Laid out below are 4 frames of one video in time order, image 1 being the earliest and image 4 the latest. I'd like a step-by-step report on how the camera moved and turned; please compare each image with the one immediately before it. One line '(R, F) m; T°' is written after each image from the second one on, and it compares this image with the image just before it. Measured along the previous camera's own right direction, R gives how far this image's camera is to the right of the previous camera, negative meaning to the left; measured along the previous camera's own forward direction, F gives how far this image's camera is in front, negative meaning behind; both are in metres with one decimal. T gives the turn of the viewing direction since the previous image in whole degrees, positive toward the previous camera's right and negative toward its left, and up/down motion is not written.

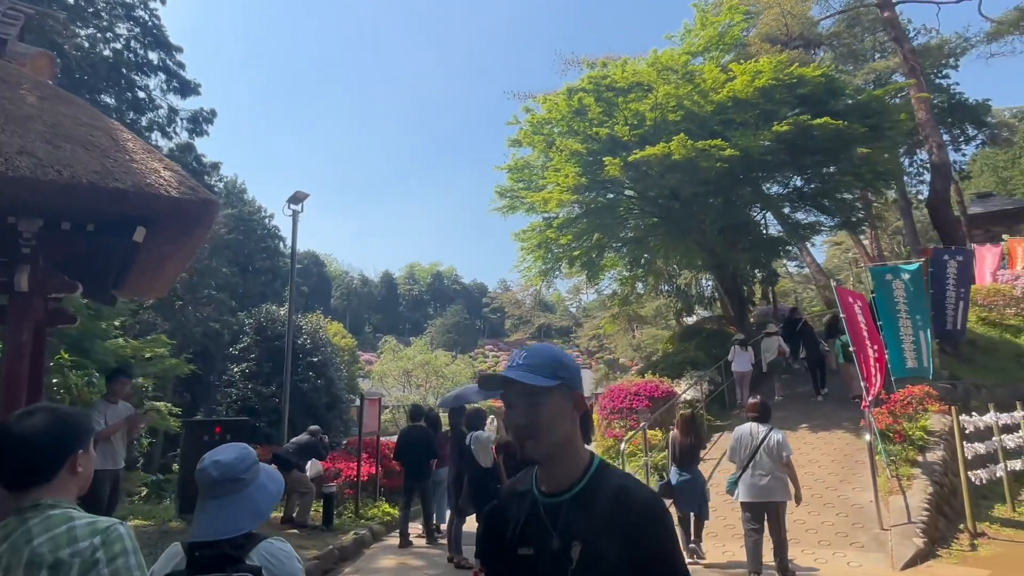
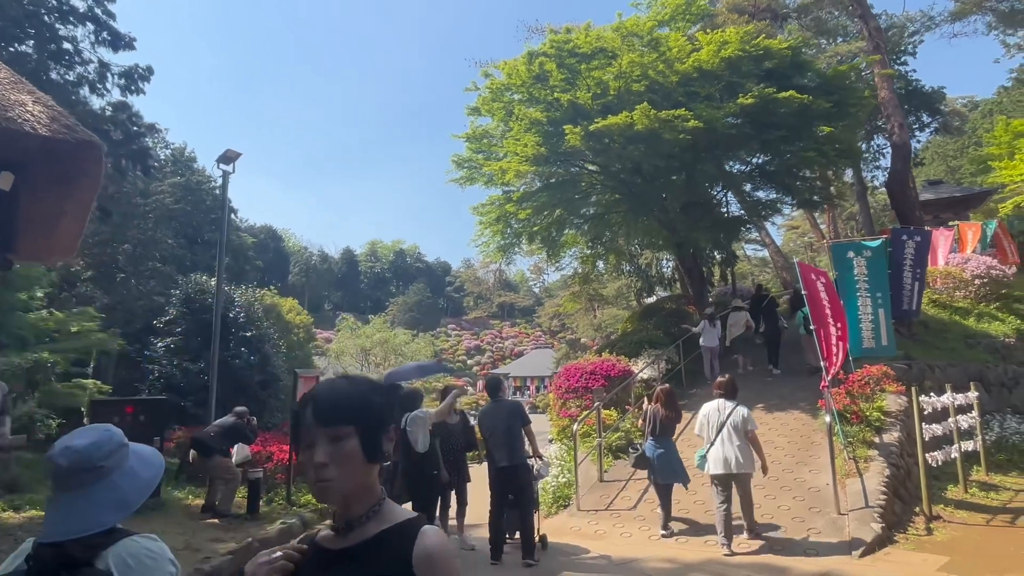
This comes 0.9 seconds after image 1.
(+0.2, +0.6) m; +3°
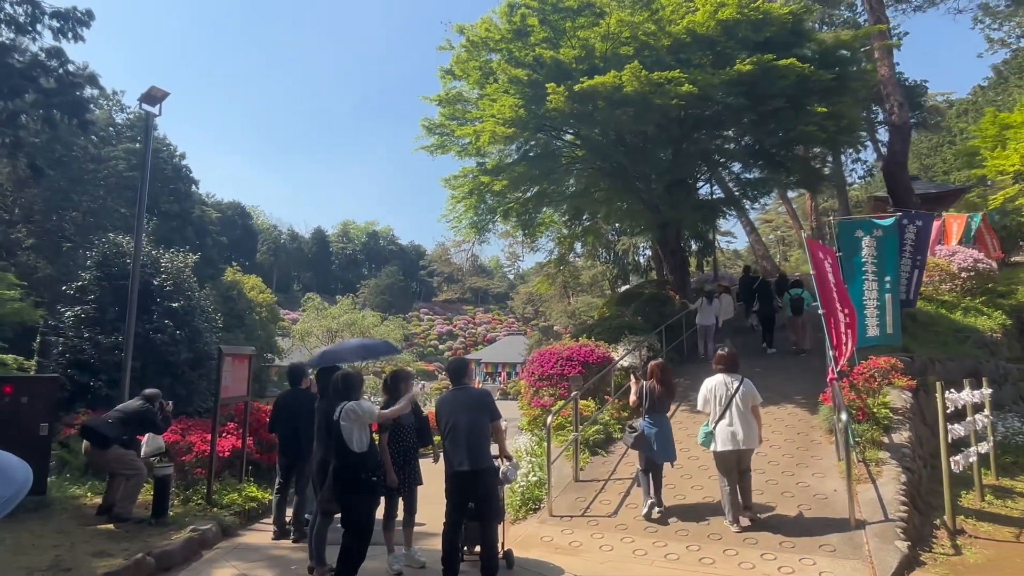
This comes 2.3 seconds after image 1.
(+0.1, +1.2) m; +3°
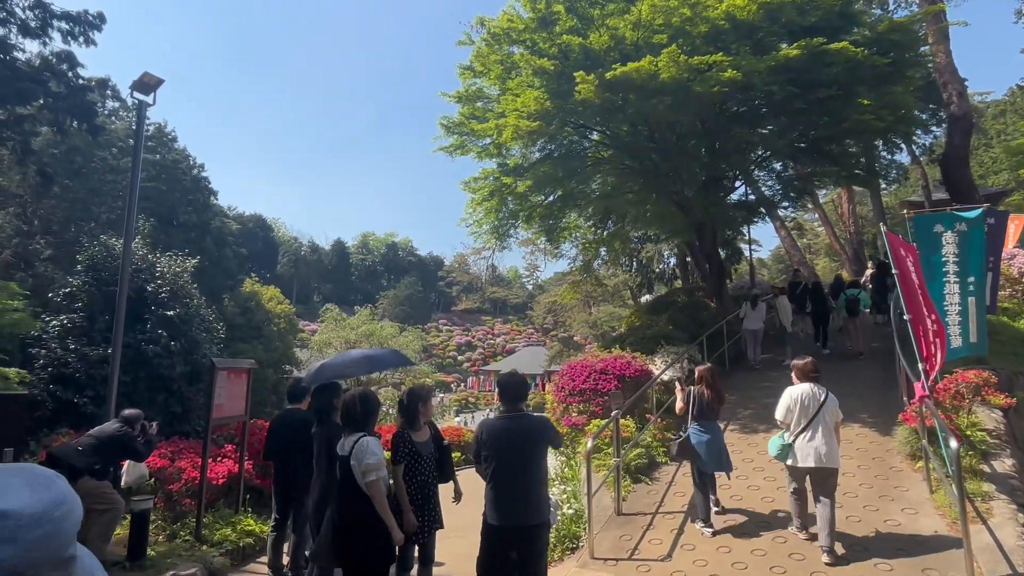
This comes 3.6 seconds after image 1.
(-0.2, +1.0) m; -2°
